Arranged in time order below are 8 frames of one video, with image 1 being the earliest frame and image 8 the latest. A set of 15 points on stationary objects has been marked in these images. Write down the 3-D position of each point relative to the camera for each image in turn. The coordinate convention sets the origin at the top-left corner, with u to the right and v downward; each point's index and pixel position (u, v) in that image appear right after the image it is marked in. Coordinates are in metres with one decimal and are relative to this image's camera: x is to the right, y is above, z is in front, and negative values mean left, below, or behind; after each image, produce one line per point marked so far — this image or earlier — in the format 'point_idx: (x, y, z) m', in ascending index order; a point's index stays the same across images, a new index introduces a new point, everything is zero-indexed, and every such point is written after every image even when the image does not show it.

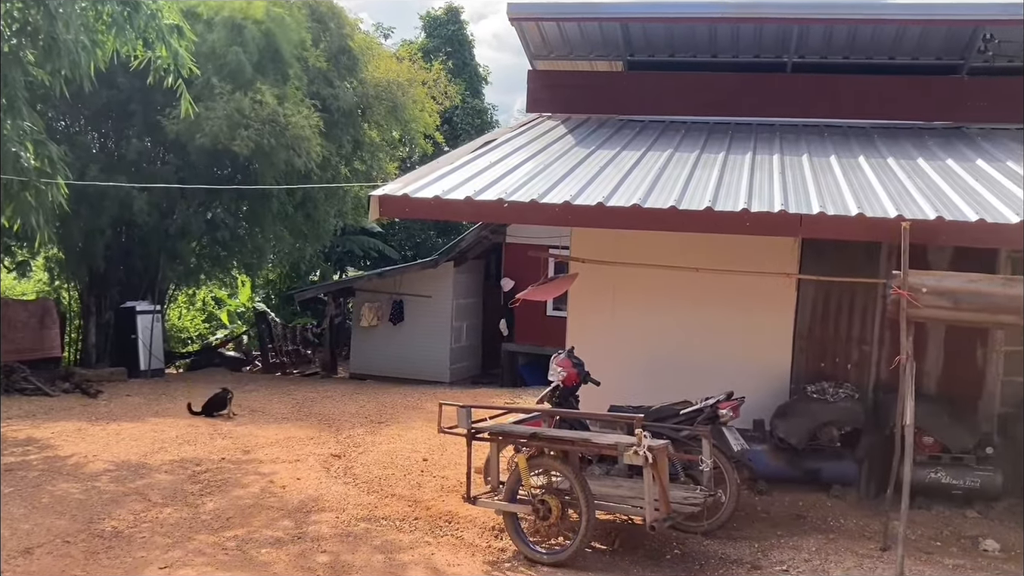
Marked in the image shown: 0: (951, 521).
0: (+2.5, -1.4, +5.5) m
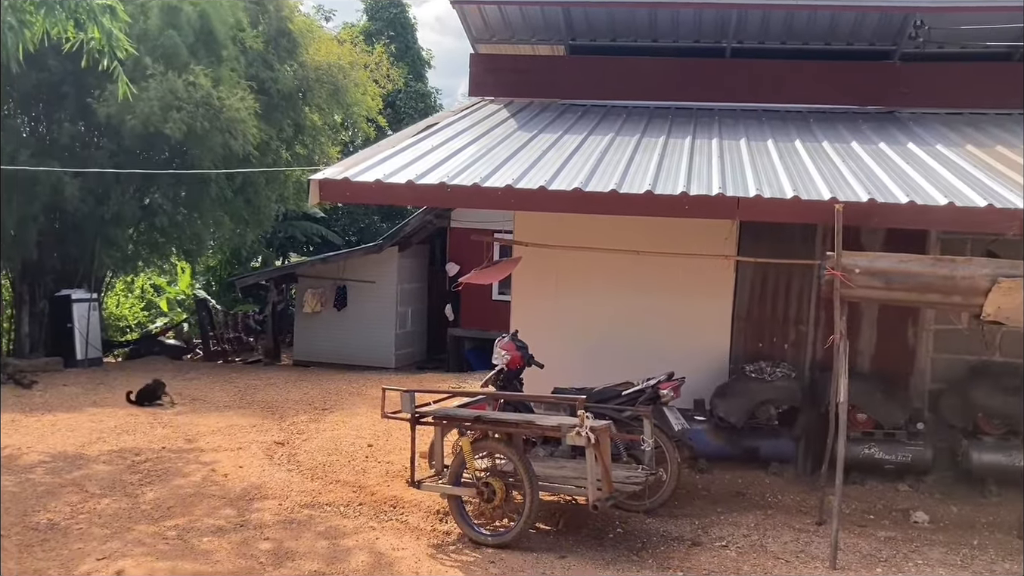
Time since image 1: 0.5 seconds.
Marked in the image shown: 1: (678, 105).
0: (+2.2, -1.2, +5.6) m
1: (+1.3, +1.4, +7.4) m
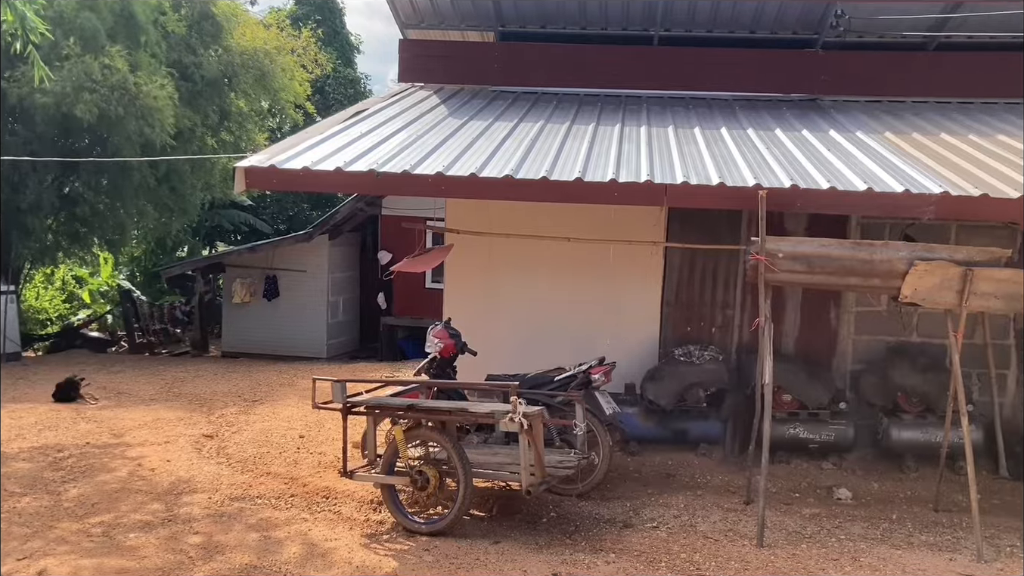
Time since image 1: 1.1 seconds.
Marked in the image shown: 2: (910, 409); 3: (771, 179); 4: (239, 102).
0: (+1.8, -1.1, +5.8) m
1: (+0.8, +1.6, +7.5) m
2: (+2.4, -0.7, +5.8) m
3: (+1.4, +0.6, +5.1) m
4: (-3.8, +2.6, +13.2) m
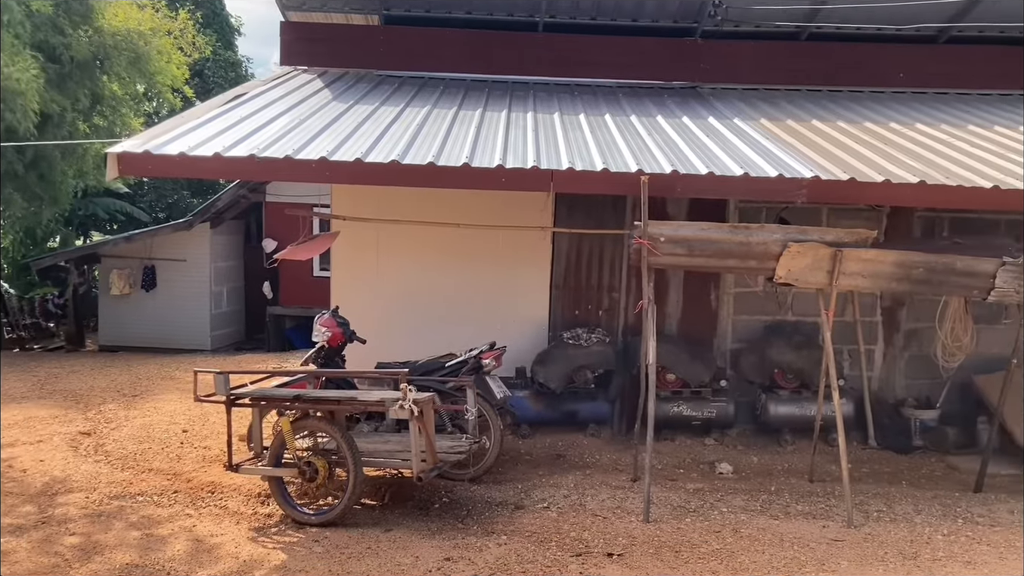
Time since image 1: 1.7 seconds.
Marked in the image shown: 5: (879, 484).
0: (+1.1, -1.0, +6.0) m
1: (-0.1, +1.7, +7.5) m
2: (+1.8, -0.6, +6.1) m
3: (+0.8, +0.7, +5.2) m
4: (-5.3, +2.7, +12.6) m
5: (+2.1, -1.1, +5.4) m
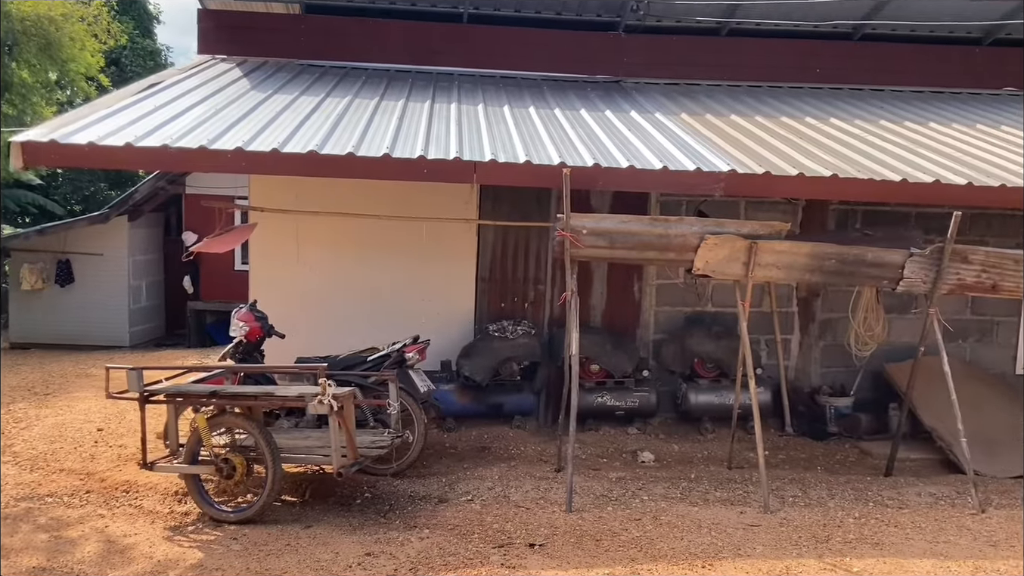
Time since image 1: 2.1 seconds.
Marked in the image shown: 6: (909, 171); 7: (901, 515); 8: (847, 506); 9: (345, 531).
0: (+0.7, -1.0, +6.0) m
1: (-0.7, +1.7, +7.5) m
2: (+1.3, -0.6, +6.2) m
3: (+0.3, +0.7, +5.2) m
4: (-6.3, +2.8, +12.2) m
5: (+1.7, -1.1, +5.6) m
6: (+2.2, +0.7, +5.4) m
7: (+1.9, -1.1, +4.7) m
8: (+1.7, -1.1, +4.9) m
9: (-0.8, -1.1, +4.4) m
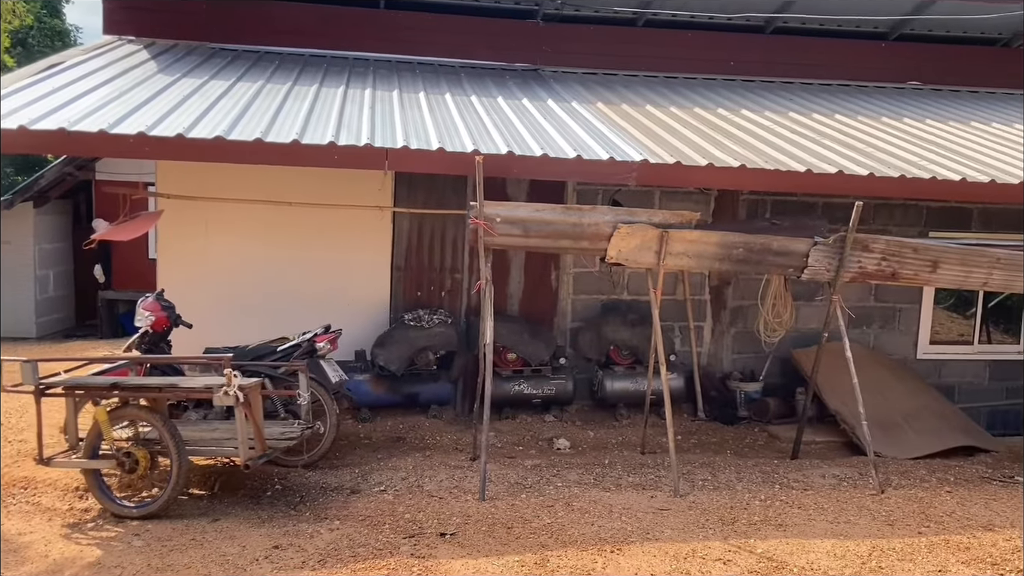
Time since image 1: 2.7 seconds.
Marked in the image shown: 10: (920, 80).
0: (+0.1, -0.9, +6.1) m
1: (-1.4, +1.8, +7.3) m
2: (+0.7, -0.5, +6.2) m
3: (-0.1, +0.8, +5.2) m
4: (-7.3, +2.9, +11.6) m
5: (+1.2, -1.0, +5.7) m
6: (+1.8, +0.7, +5.5) m
7: (+1.5, -1.1, +4.8) m
8: (+1.3, -1.1, +5.0) m
9: (-1.2, -1.1, +4.3) m
10: (+3.5, +1.8, +8.1) m
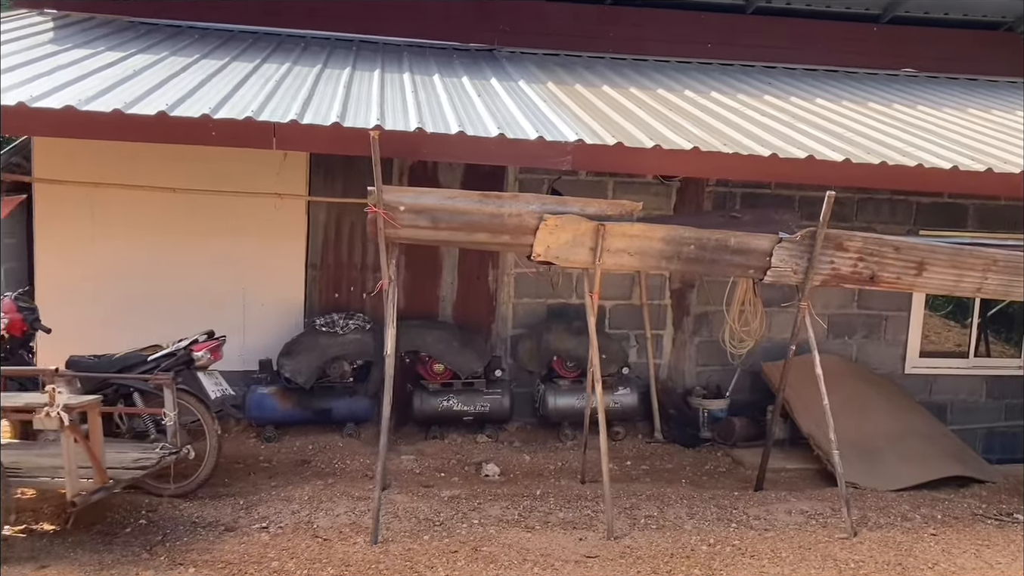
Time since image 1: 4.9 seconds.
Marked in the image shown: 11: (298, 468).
0: (-0.3, -0.9, +5.3) m
1: (-1.8, +1.8, +6.6) m
2: (+0.3, -0.5, +5.5) m
3: (-0.5, +0.8, +4.5) m
4: (-7.7, +3.0, +10.9) m
5: (+0.8, -1.0, +4.9) m
6: (+1.4, +0.7, +4.7) m
7: (+1.1, -1.1, +4.0) m
8: (+0.9, -1.1, +4.2) m
9: (-1.6, -1.1, +3.5) m
10: (+3.1, +1.7, +7.3) m
11: (-1.1, -0.9, +5.0) m
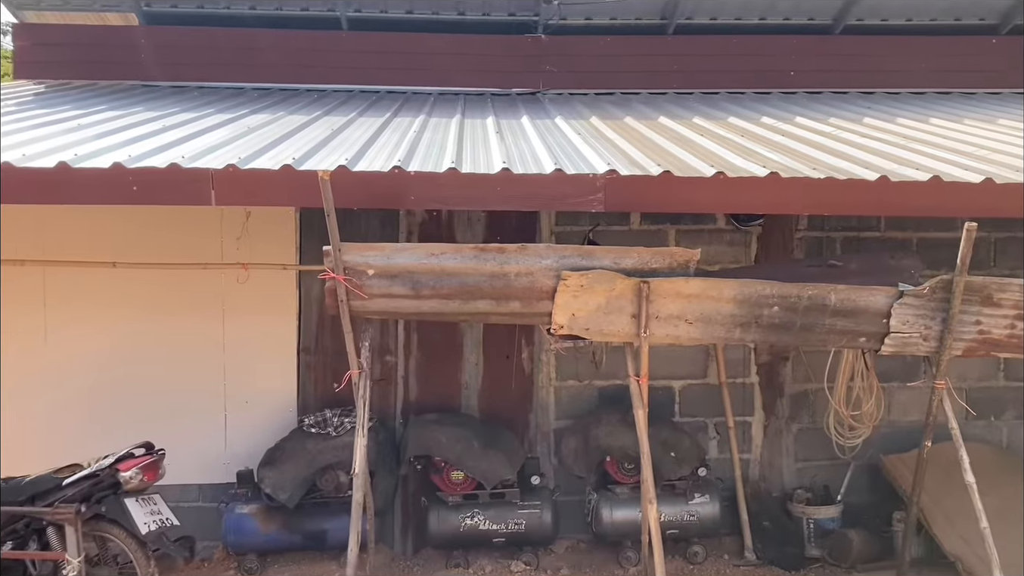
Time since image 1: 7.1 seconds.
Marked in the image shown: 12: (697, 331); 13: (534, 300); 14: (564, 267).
0: (-0.1, -1.3, +4.1) m
1: (-1.5, +1.3, +5.8) m
2: (+0.5, -0.9, +4.3) m
3: (-0.5, +0.5, +3.4) m
4: (-7.0, +1.8, +10.7) m
5: (+0.9, -1.3, +3.6) m
6: (+1.4, +0.5, +3.5) m
7: (+1.1, -1.3, +2.7) m
8: (+0.9, -1.3, +2.9) m
9: (-1.6, -1.4, +2.5) m
10: (+3.4, +1.3, +6.0) m
11: (-1.0, -1.3, +3.9) m
12: (+0.6, -0.1, +3.1) m
13: (+0.1, 0.0, +3.1) m
14: (+0.2, +0.1, +3.0) m
